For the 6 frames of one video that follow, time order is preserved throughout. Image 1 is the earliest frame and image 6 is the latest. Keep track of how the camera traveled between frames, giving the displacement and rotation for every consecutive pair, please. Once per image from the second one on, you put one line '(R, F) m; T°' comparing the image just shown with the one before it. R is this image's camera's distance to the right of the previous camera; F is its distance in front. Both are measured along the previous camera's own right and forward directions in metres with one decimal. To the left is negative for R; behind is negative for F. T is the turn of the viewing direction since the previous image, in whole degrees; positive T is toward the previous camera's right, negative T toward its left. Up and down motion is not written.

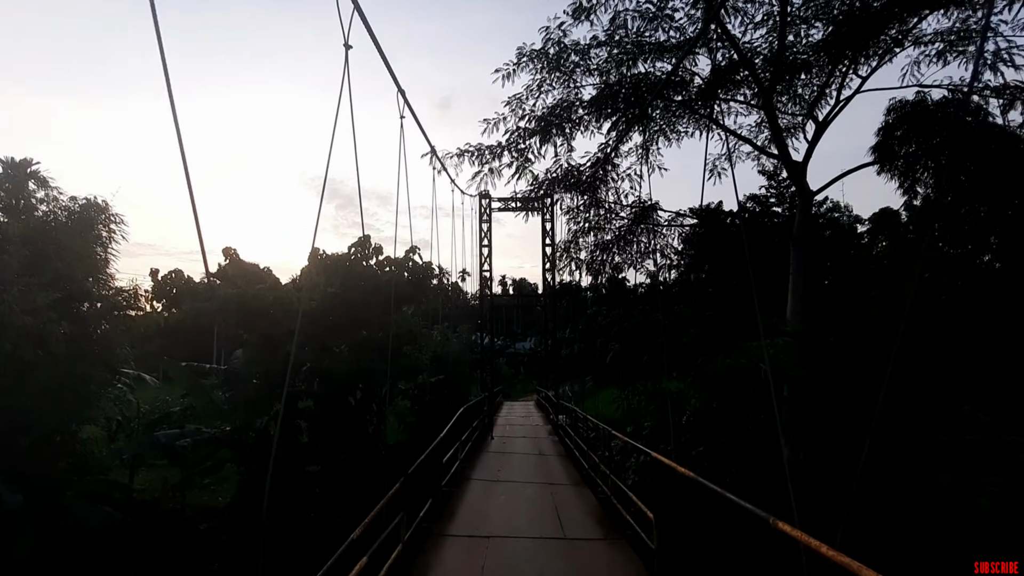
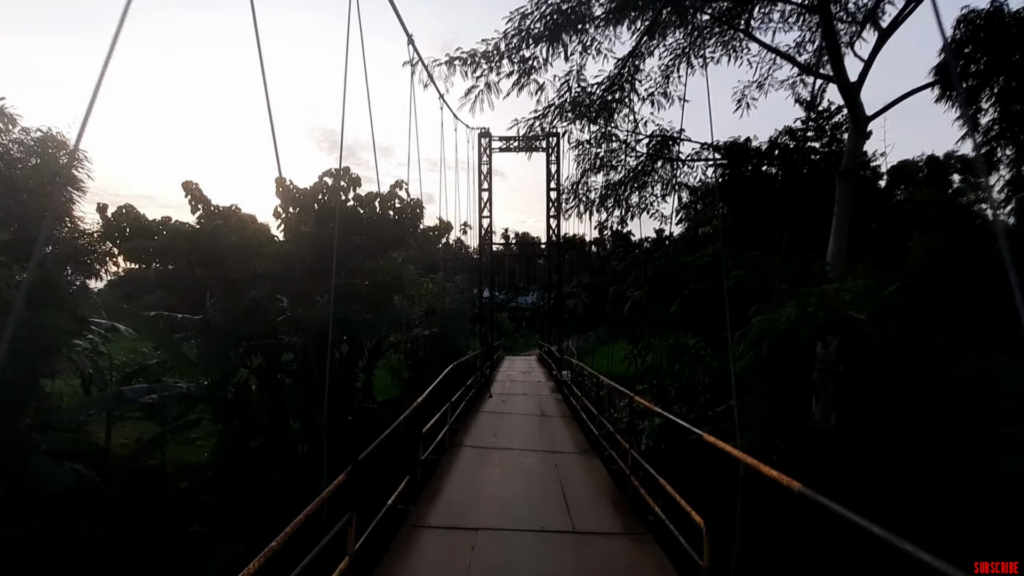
(0.0, +1.2) m; 0°
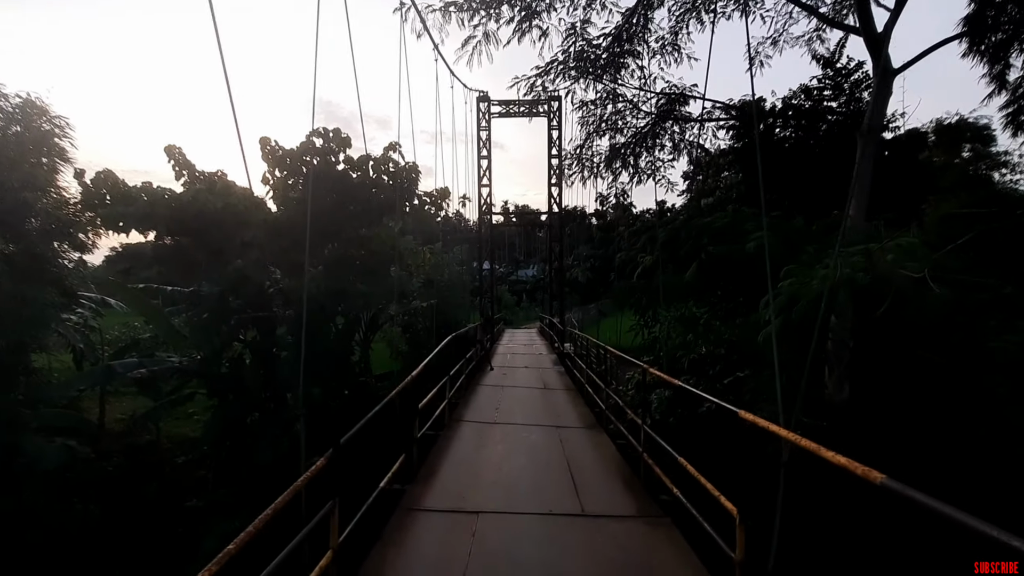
(0.0, +0.4) m; 0°
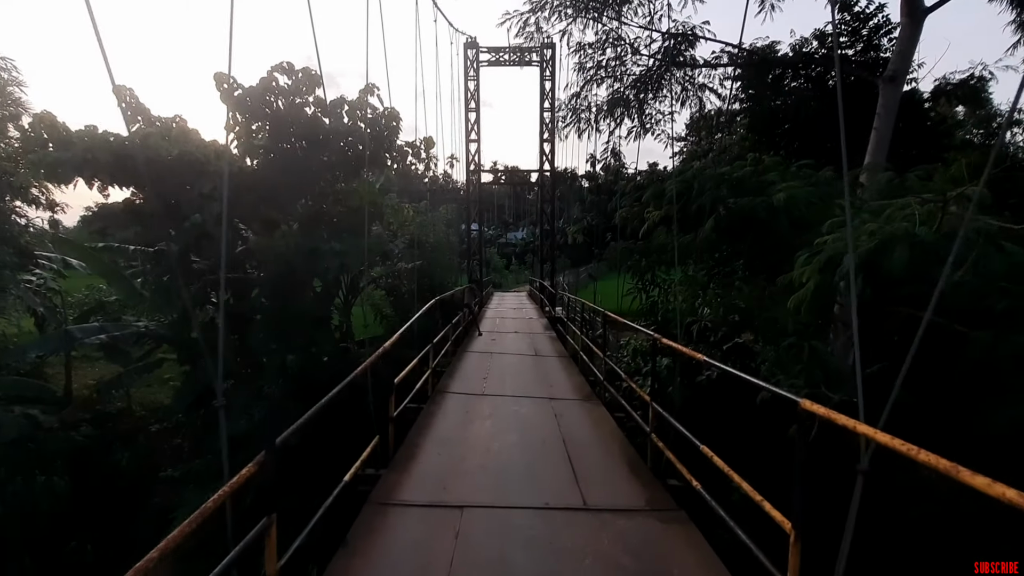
(0.0, +0.6) m; +1°
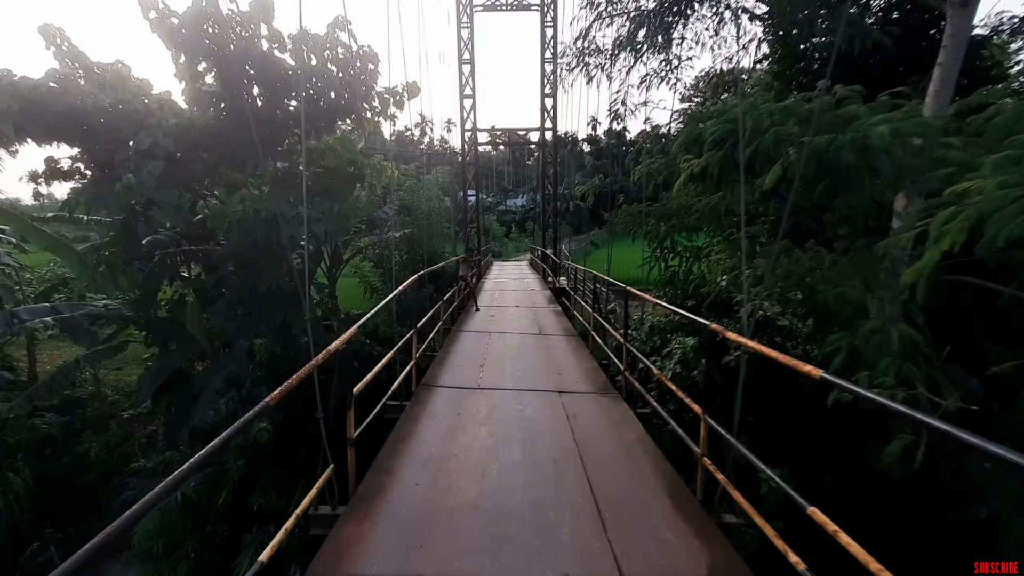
(0.0, +1.0) m; 0°
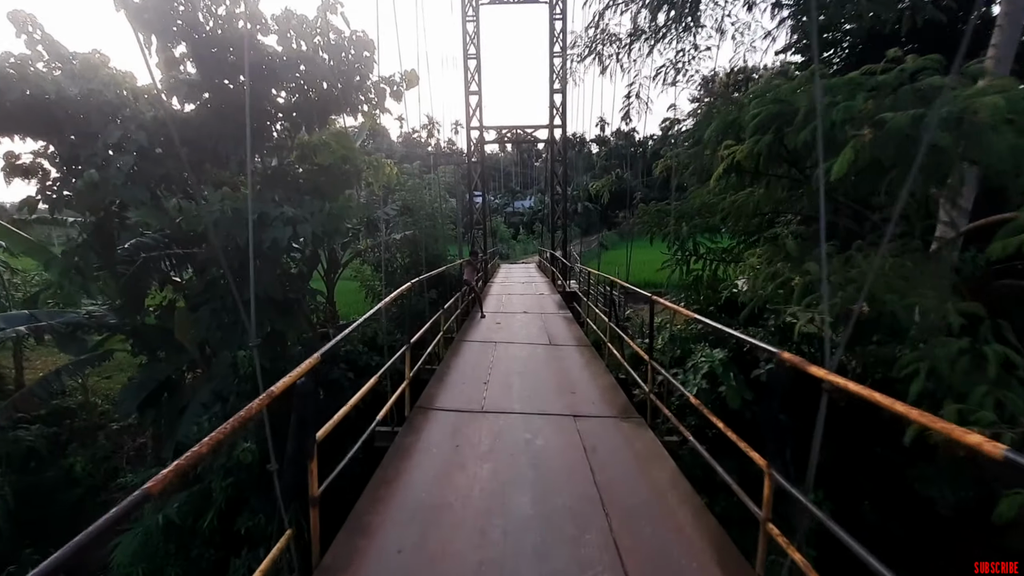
(0.0, +0.6) m; -1°
